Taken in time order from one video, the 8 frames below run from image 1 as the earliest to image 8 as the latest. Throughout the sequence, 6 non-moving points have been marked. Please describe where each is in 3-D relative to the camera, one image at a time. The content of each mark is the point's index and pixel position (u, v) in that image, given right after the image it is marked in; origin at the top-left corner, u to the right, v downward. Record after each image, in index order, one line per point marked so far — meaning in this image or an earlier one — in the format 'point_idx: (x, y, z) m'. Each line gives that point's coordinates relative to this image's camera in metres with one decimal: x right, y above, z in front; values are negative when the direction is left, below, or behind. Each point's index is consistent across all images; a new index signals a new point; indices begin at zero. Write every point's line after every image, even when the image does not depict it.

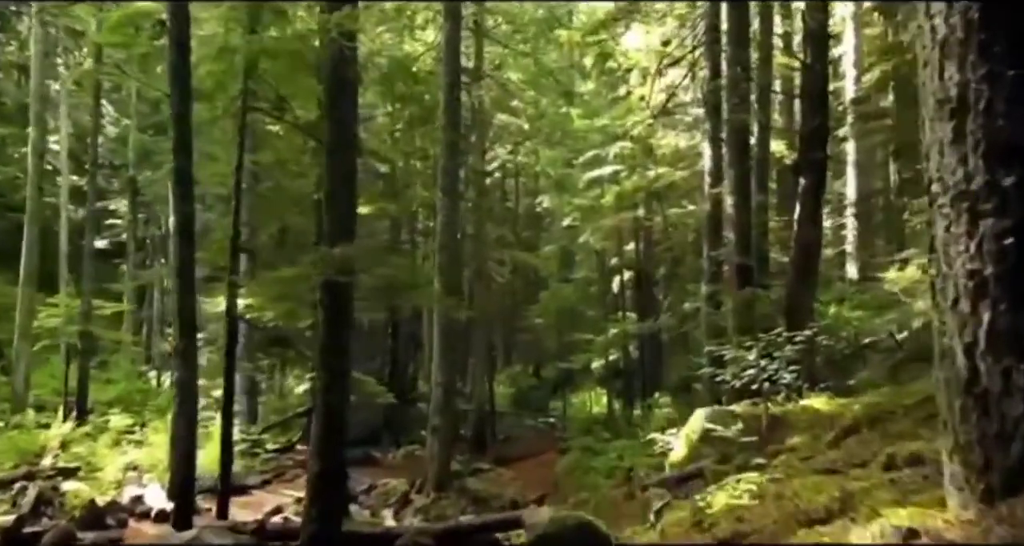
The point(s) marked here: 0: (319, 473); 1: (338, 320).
0: (-1.8, -1.8, +6.8) m
1: (-1.6, -0.4, +6.9) m
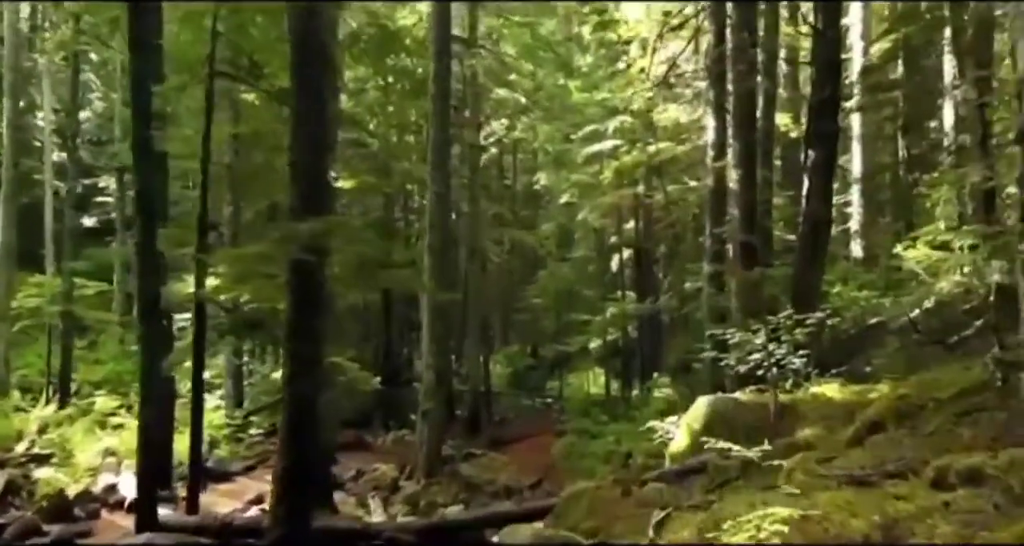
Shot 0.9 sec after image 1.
0: (-1.9, -1.7, +6.2) m
1: (-1.7, -0.3, +6.3) m
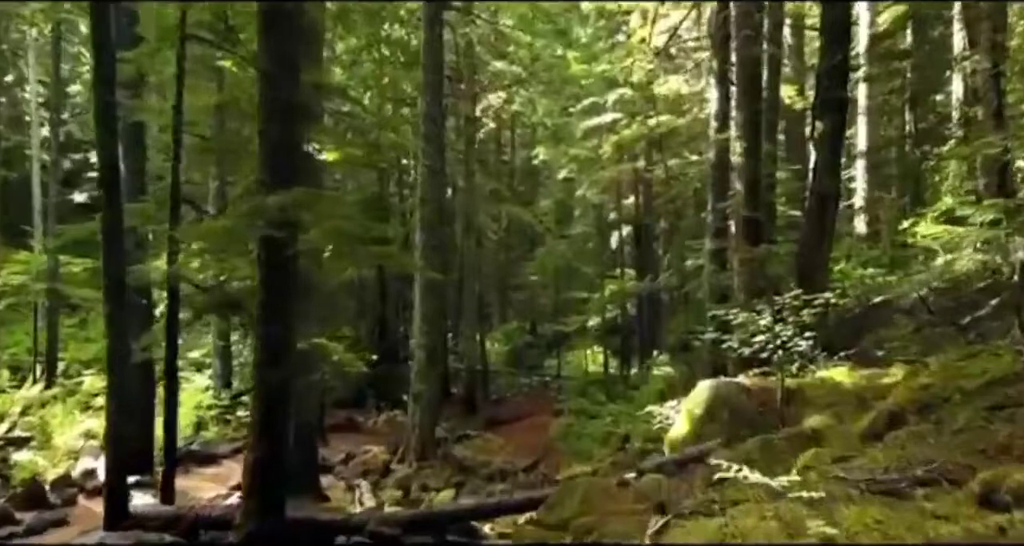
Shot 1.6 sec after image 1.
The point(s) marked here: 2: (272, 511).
0: (-2.0, -1.5, +5.8) m
1: (-1.8, -0.1, +5.9) m
2: (-1.9, -1.9, +5.8) m
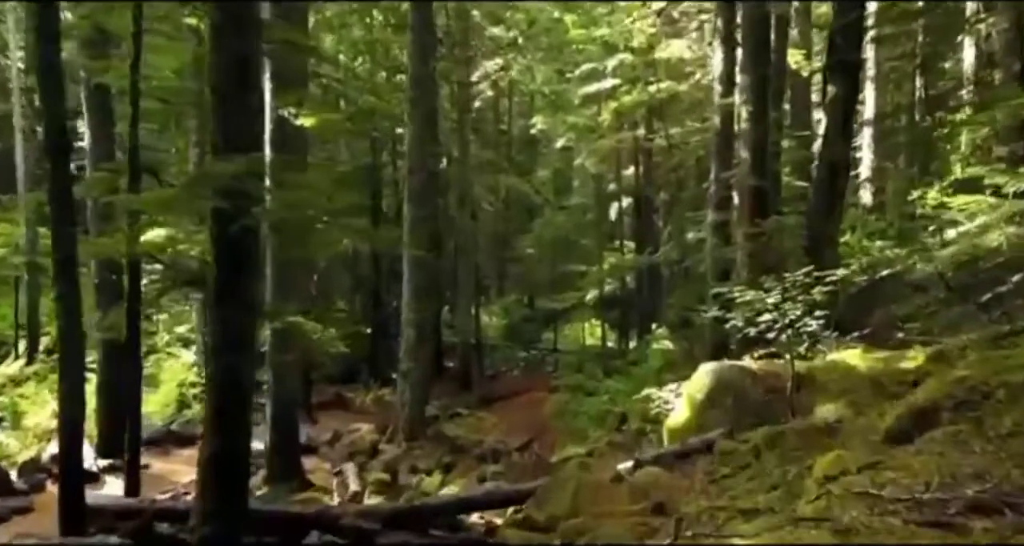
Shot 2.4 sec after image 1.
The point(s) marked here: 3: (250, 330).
0: (-2.1, -1.3, +5.3) m
1: (-1.9, +0.1, +5.3) m
2: (-2.0, -1.7, +5.3) m
3: (-1.9, -0.4, +5.3) m
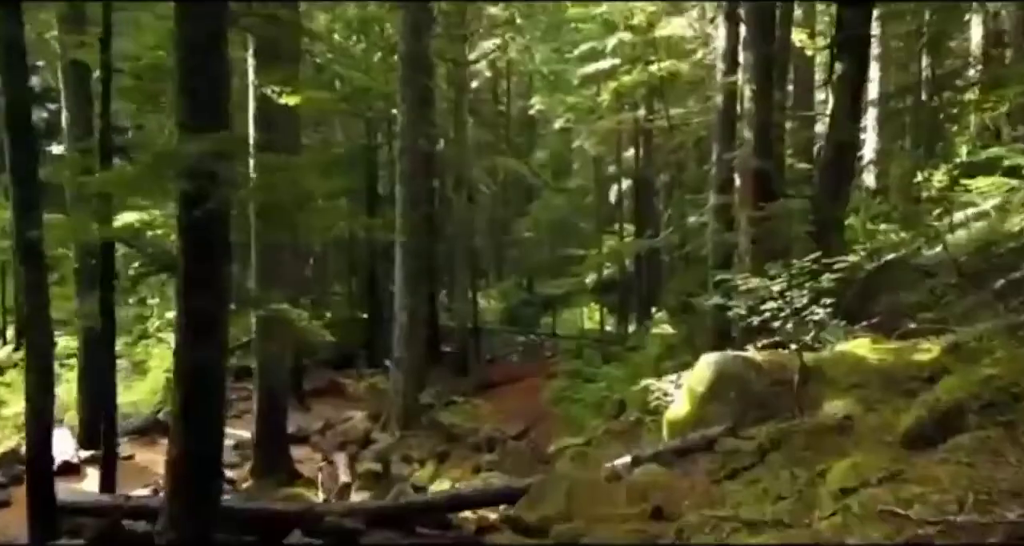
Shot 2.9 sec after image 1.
0: (-2.2, -1.2, +5.0) m
1: (-2.0, +0.2, +4.9) m
2: (-2.1, -1.6, +4.9) m
3: (-2.0, -0.3, +4.9) m
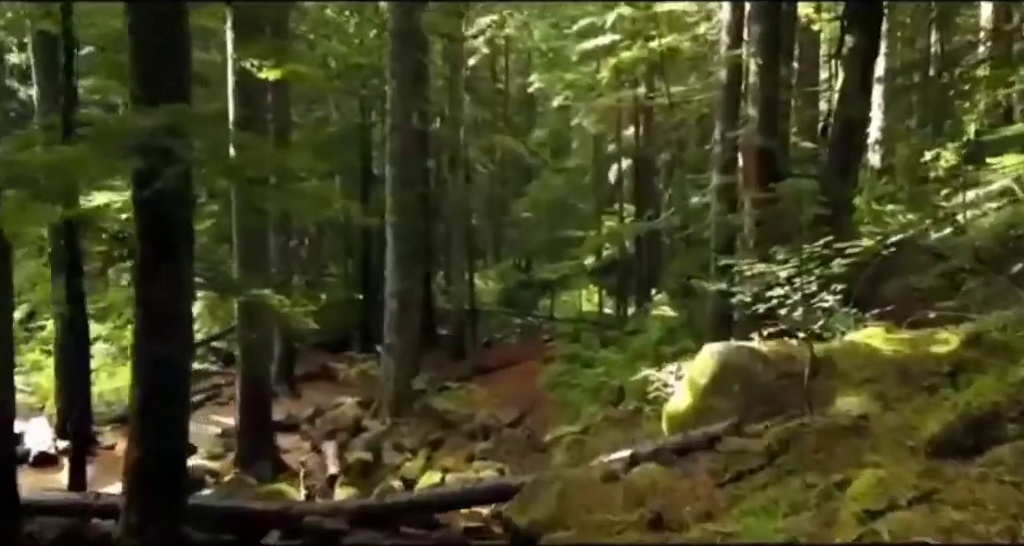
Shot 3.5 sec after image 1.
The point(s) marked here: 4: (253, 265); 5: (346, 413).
0: (-2.3, -1.1, +4.6) m
1: (-2.1, +0.3, +4.5) m
2: (-2.2, -1.5, +4.6) m
3: (-2.1, -0.3, +4.6) m
4: (-3.2, +0.1, +9.0) m
5: (-2.8, -2.3, +12.2) m
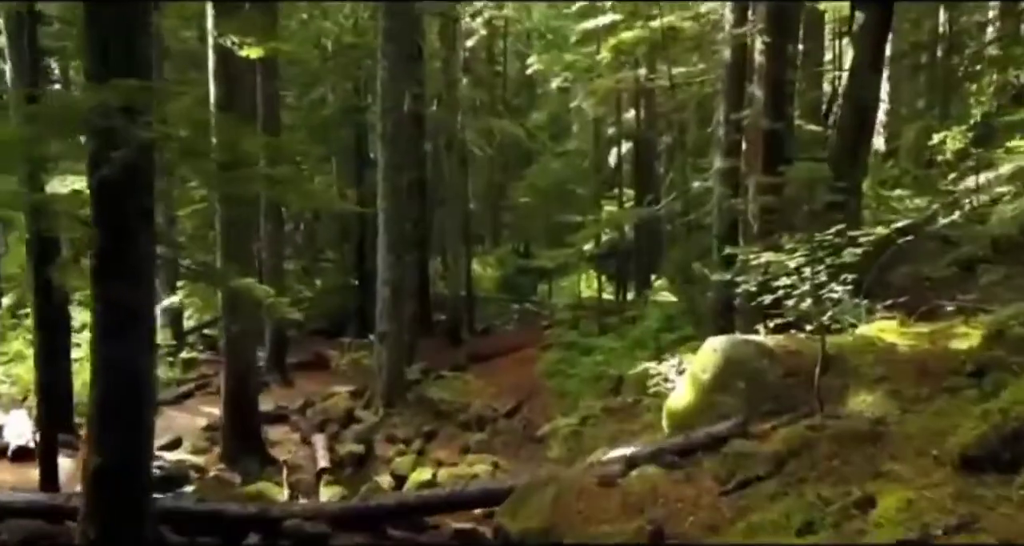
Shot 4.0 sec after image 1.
0: (-2.4, -1.1, +4.3) m
1: (-2.1, +0.3, +4.2) m
2: (-2.2, -1.5, +4.3) m
3: (-2.1, -0.2, +4.2) m
4: (-3.2, +0.2, +8.6) m
5: (-2.8, -2.1, +11.9) m
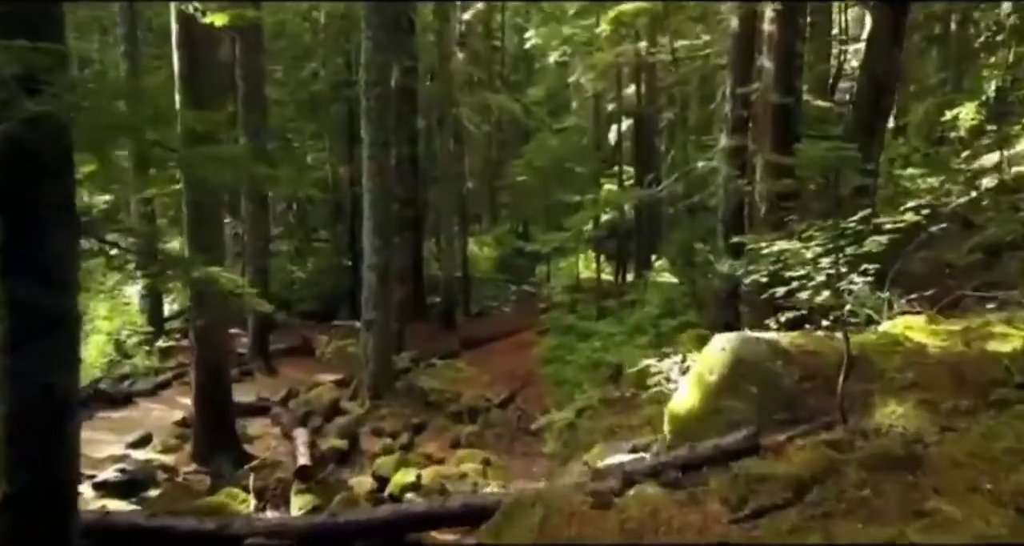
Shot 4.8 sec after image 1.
0: (-2.5, -1.1, +3.7) m
1: (-2.2, +0.3, +3.6) m
2: (-2.4, -1.5, +3.7) m
3: (-2.2, -0.2, +3.6) m
4: (-3.4, +0.4, +8.0) m
5: (-2.9, -1.9, +11.3) m
